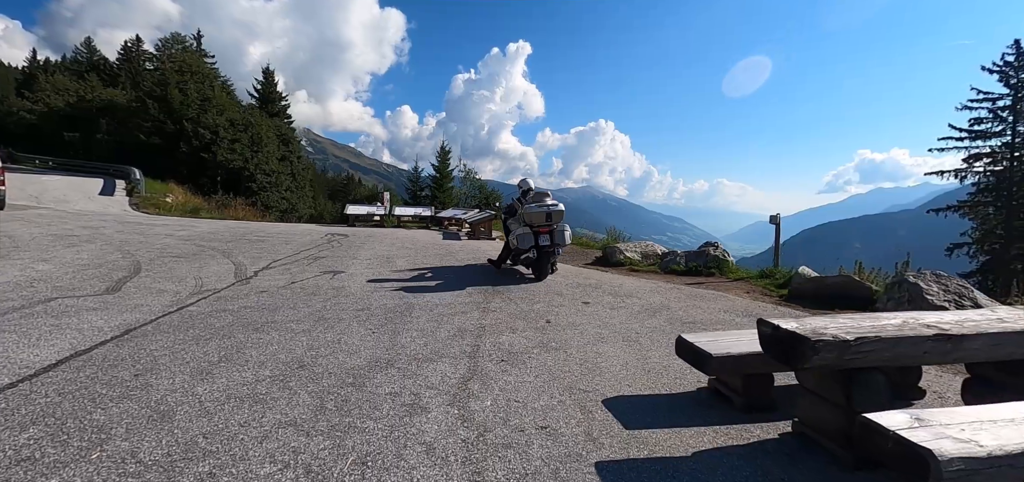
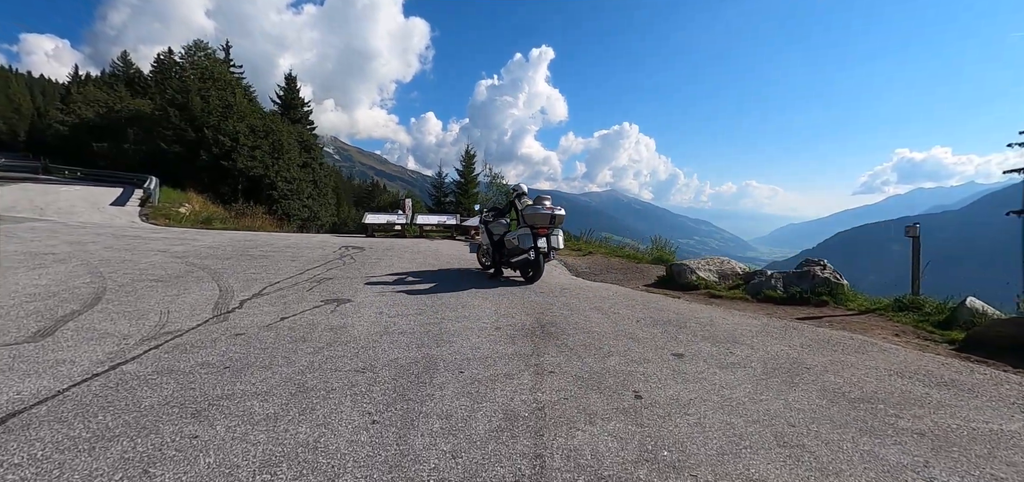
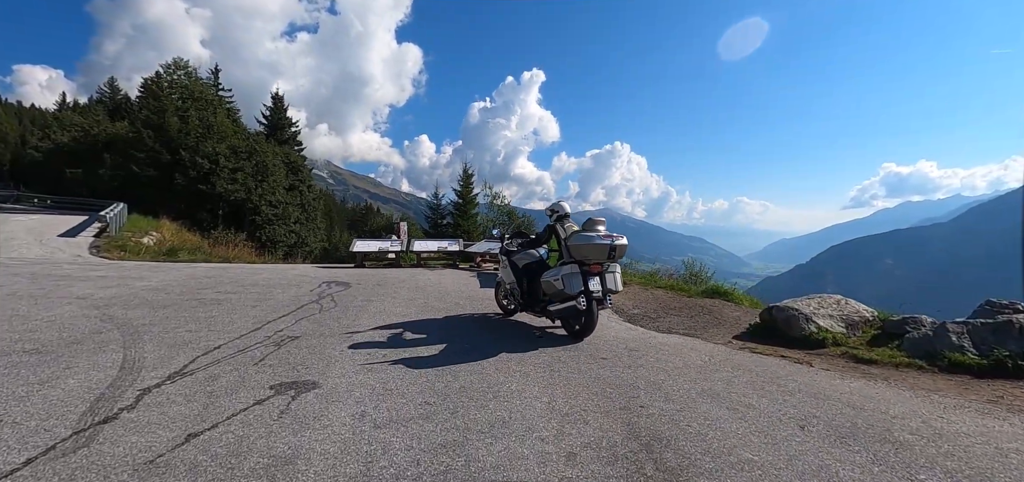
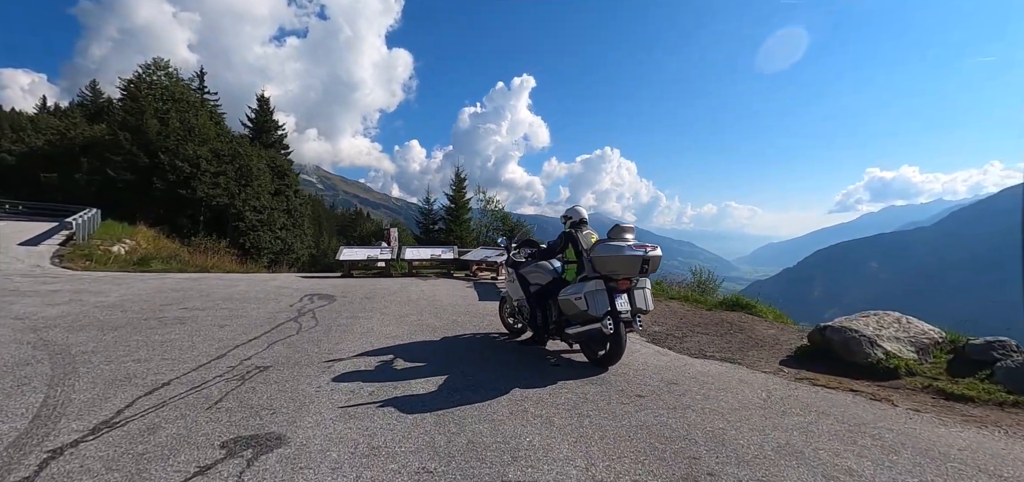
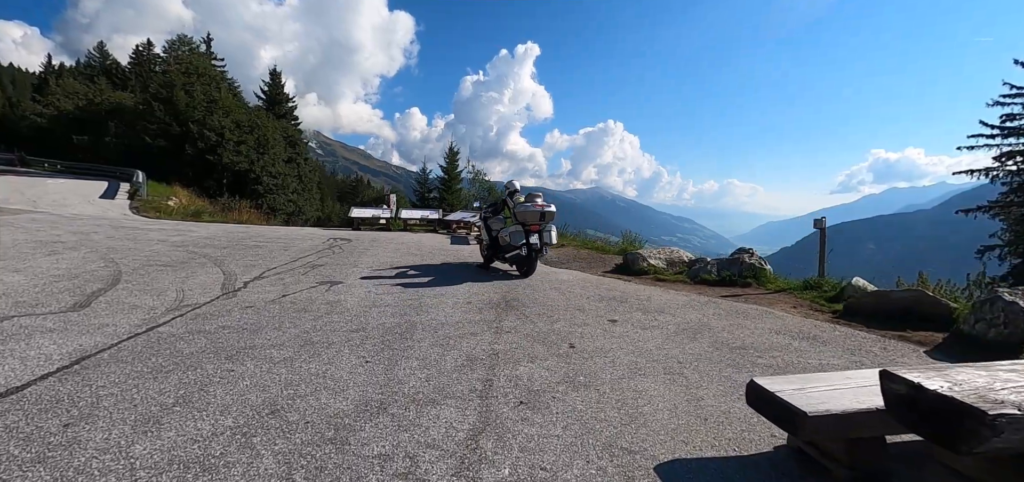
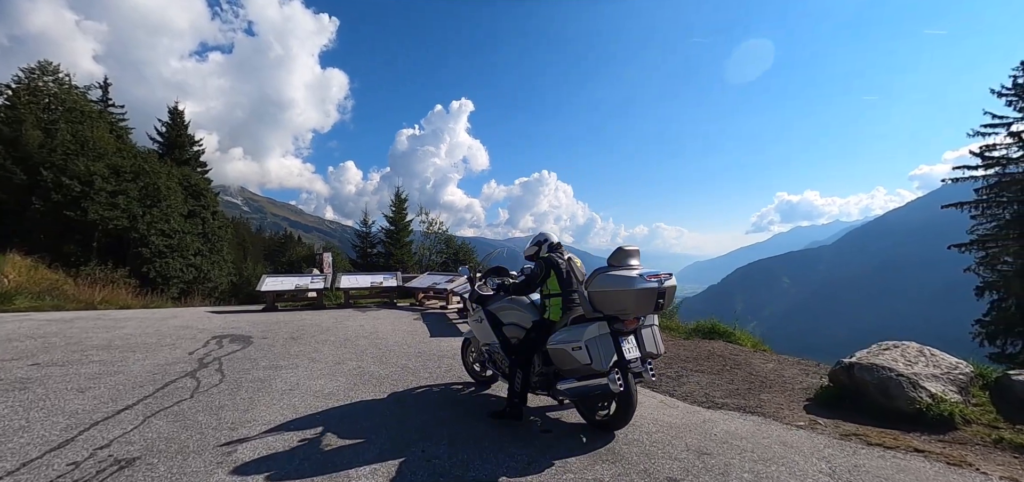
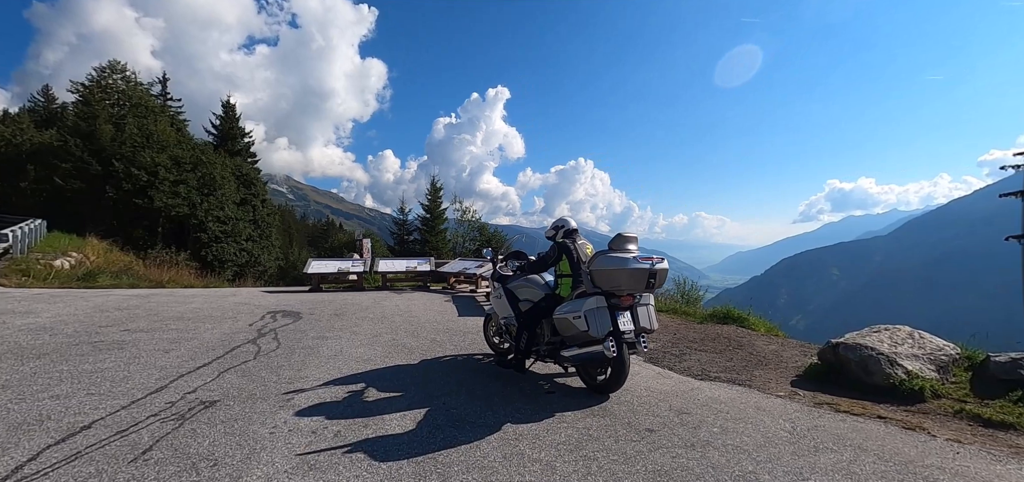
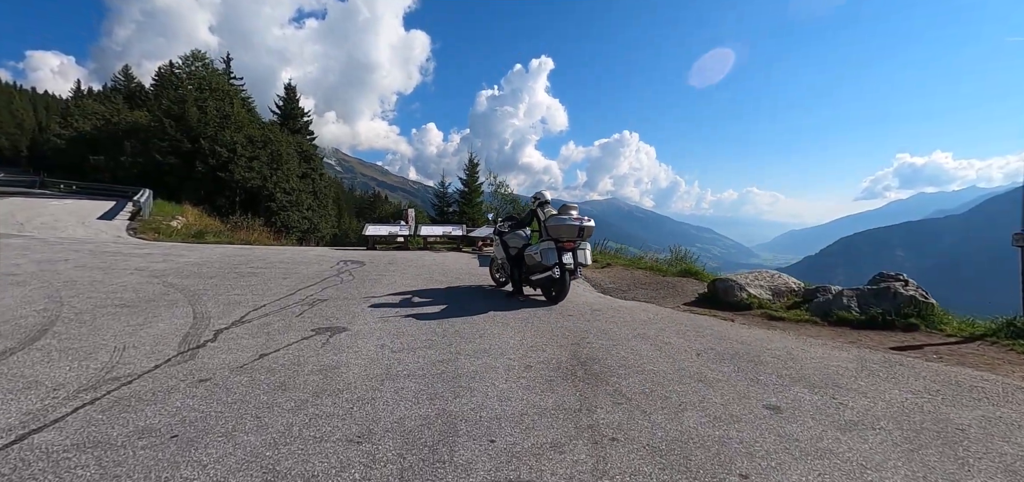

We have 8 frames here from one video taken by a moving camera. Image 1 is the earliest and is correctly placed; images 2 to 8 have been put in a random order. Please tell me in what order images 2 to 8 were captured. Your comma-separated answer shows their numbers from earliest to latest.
5, 2, 8, 3, 4, 7, 6
